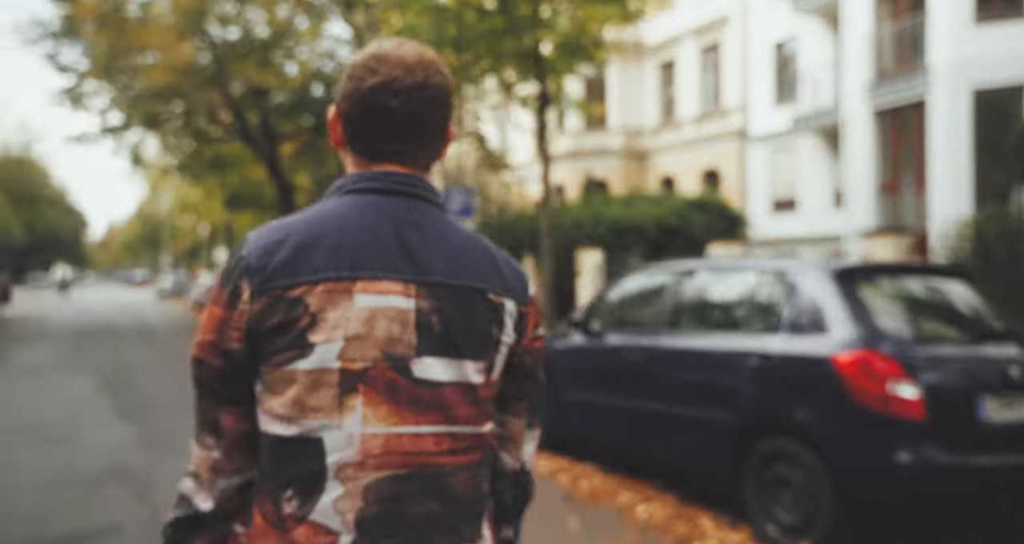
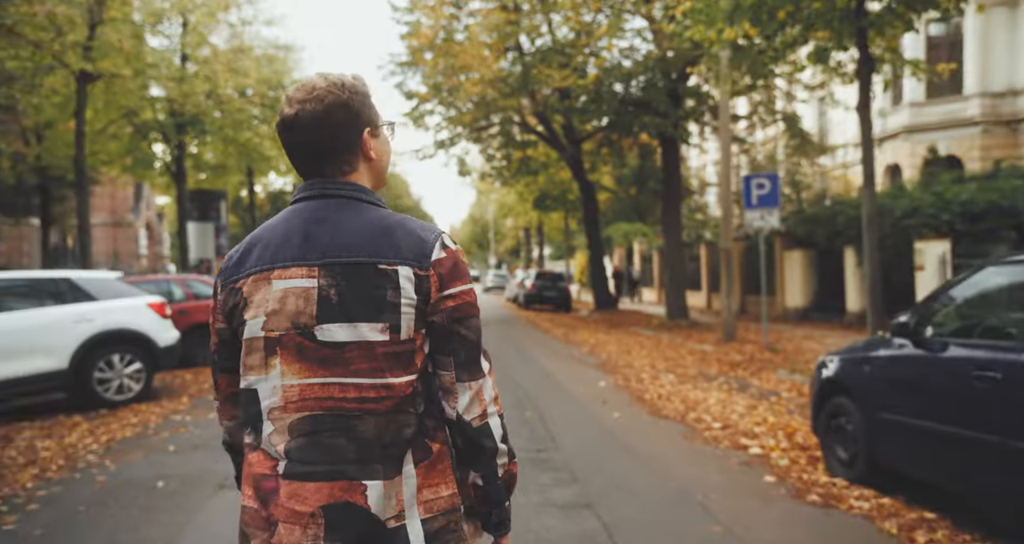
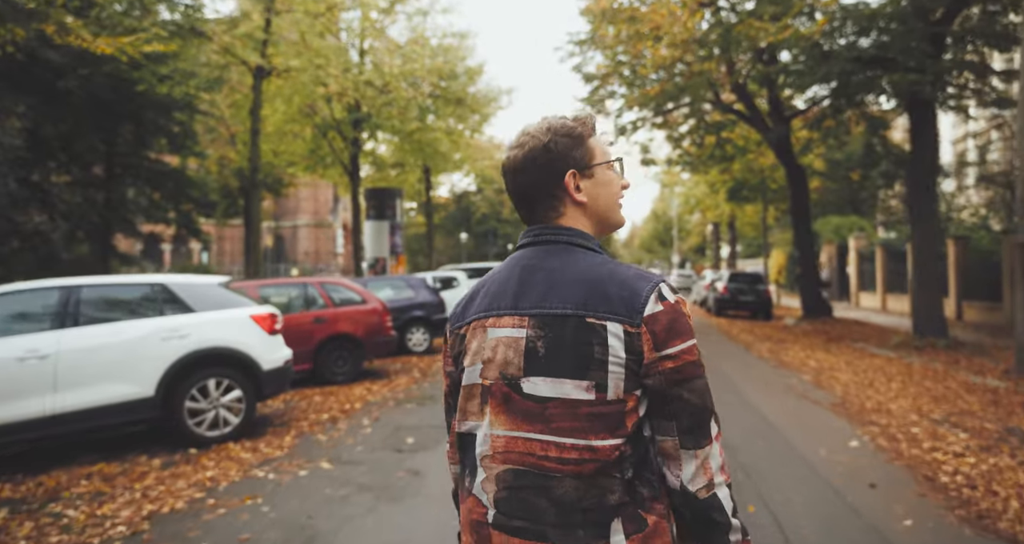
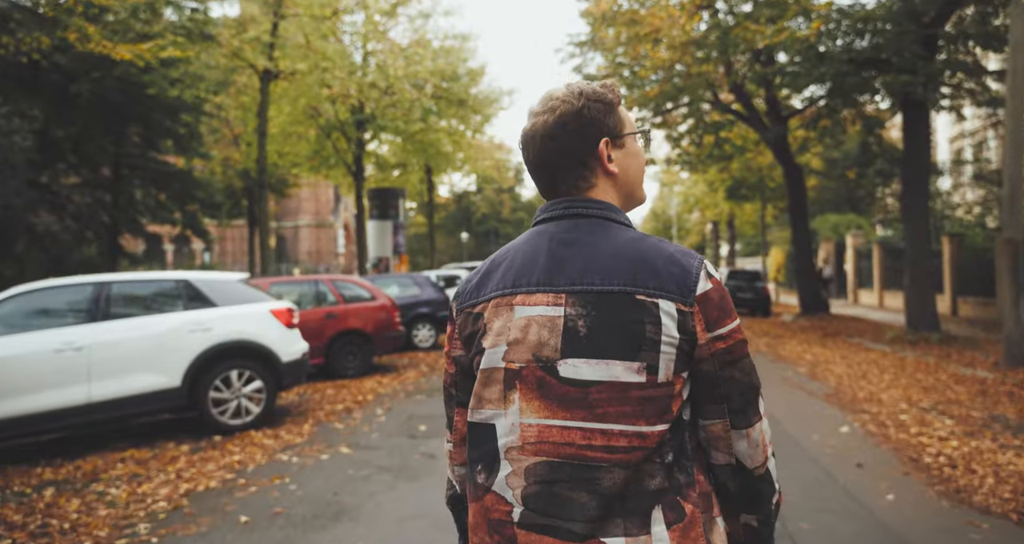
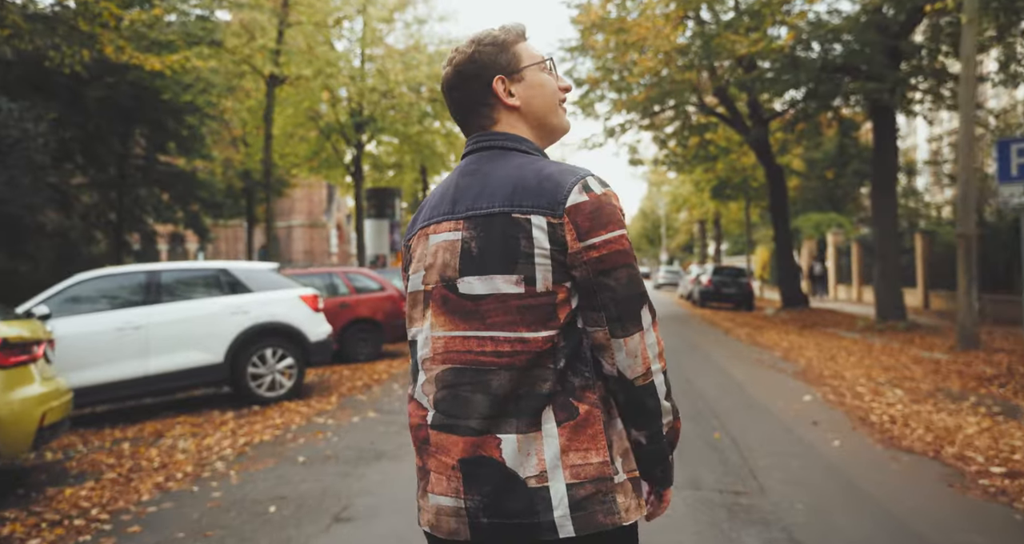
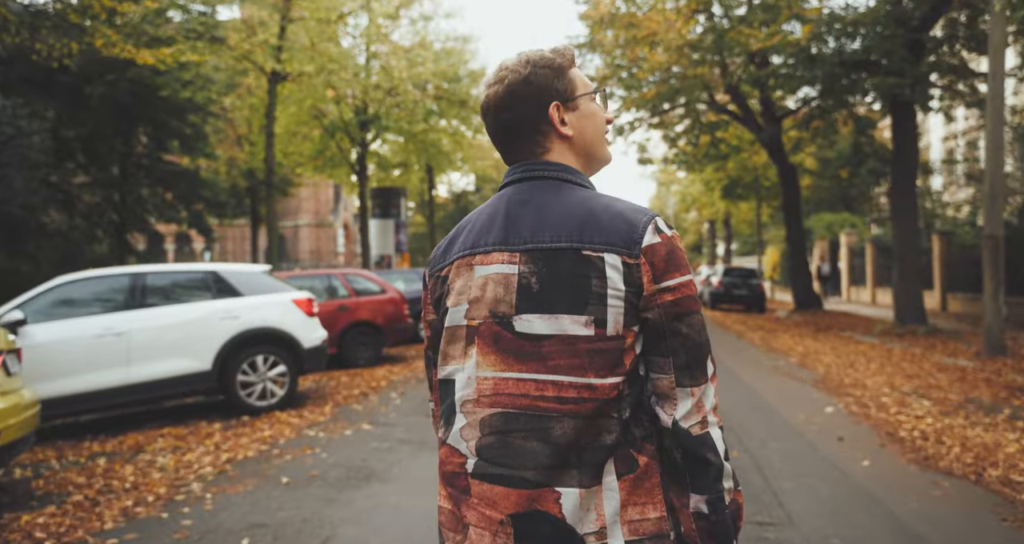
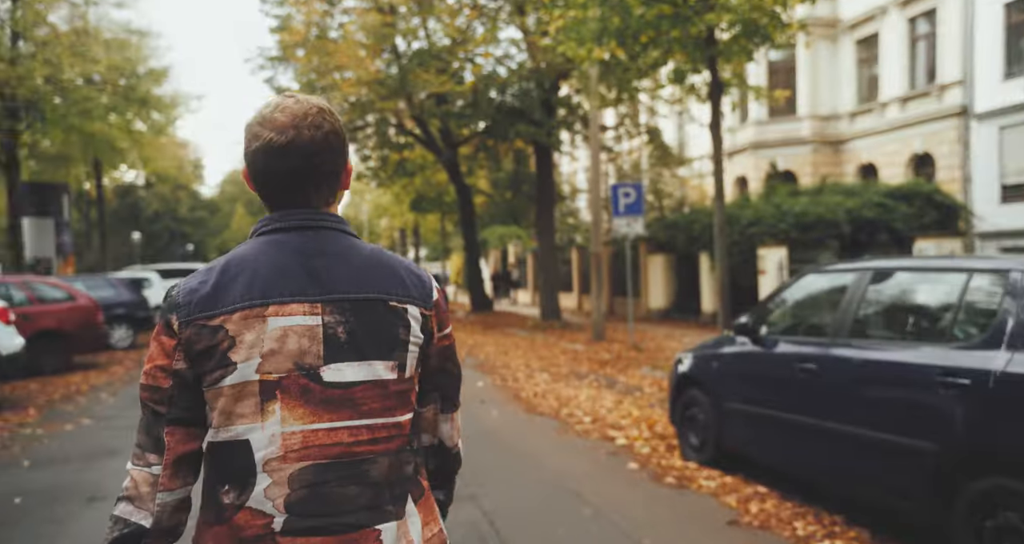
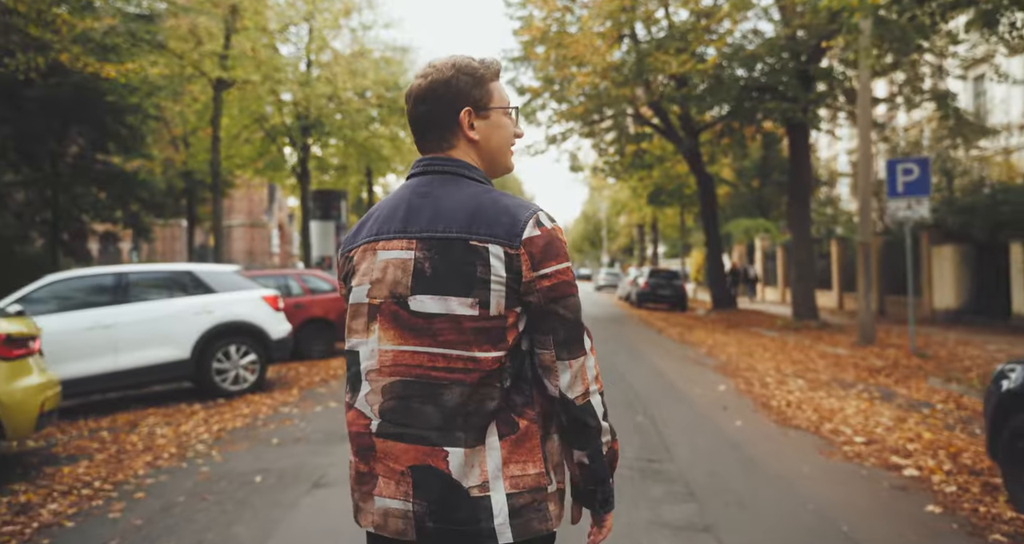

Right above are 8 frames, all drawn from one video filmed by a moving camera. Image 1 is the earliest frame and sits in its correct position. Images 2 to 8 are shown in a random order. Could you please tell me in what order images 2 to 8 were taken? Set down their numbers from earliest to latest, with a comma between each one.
7, 2, 8, 5, 6, 4, 3
